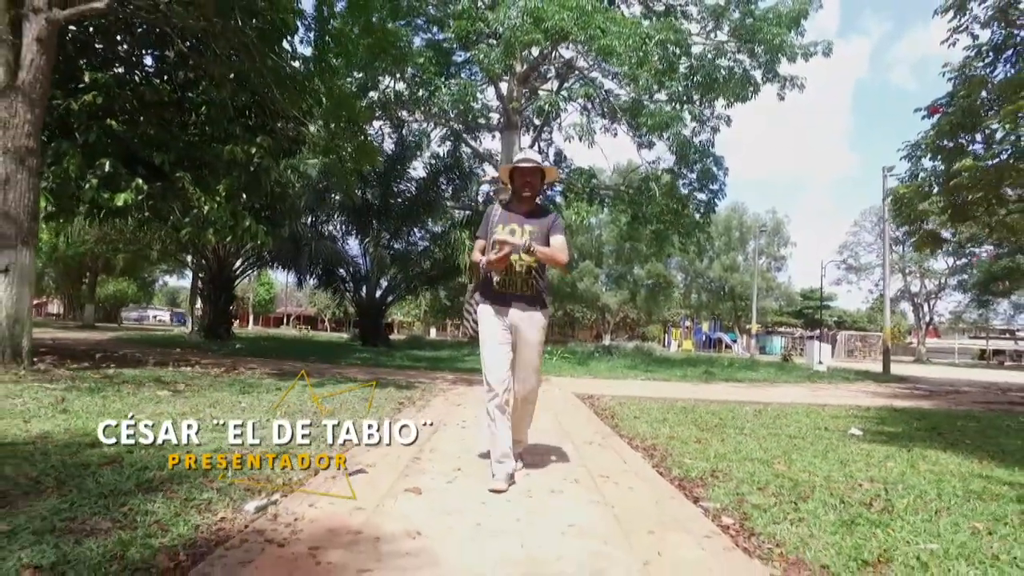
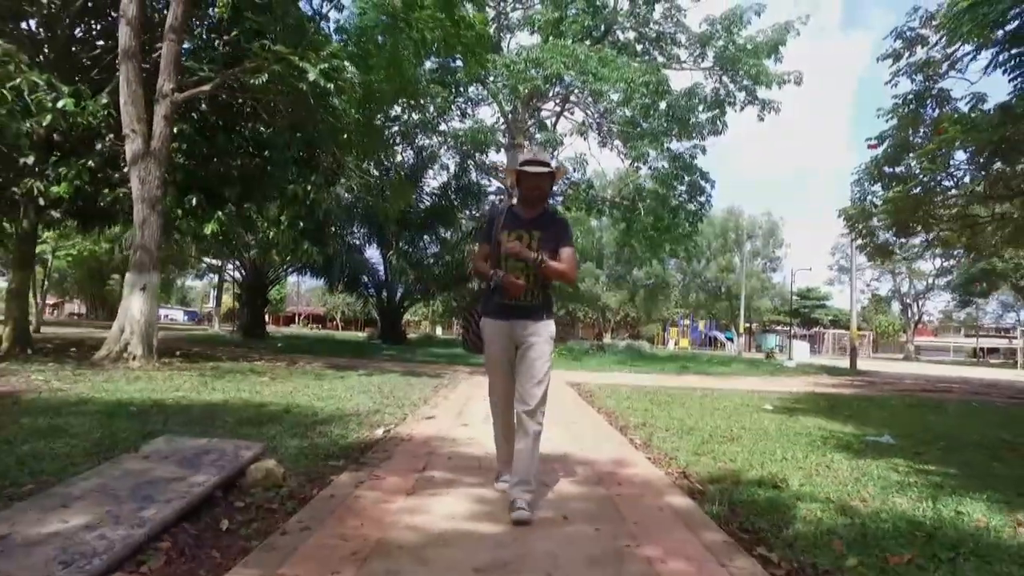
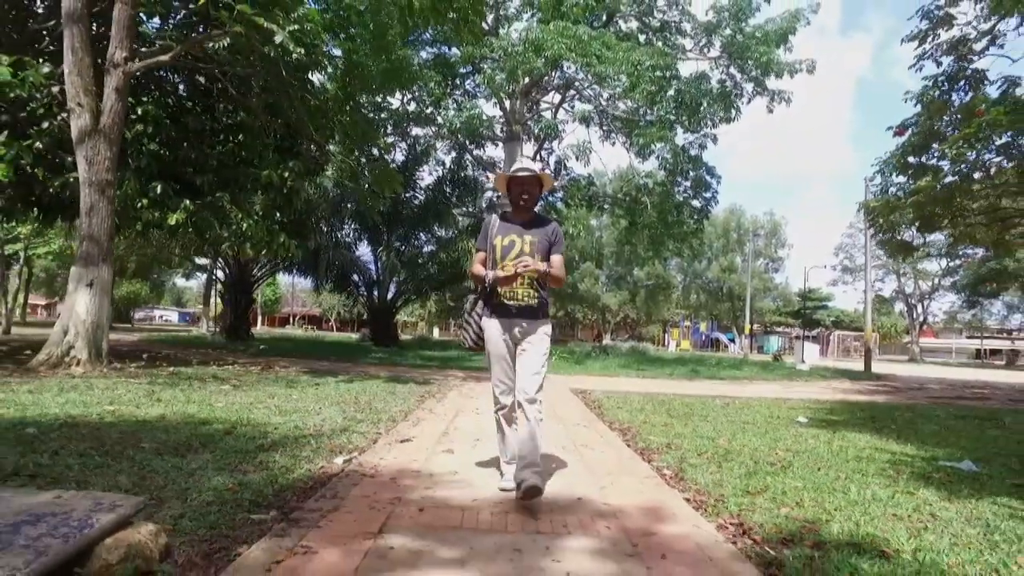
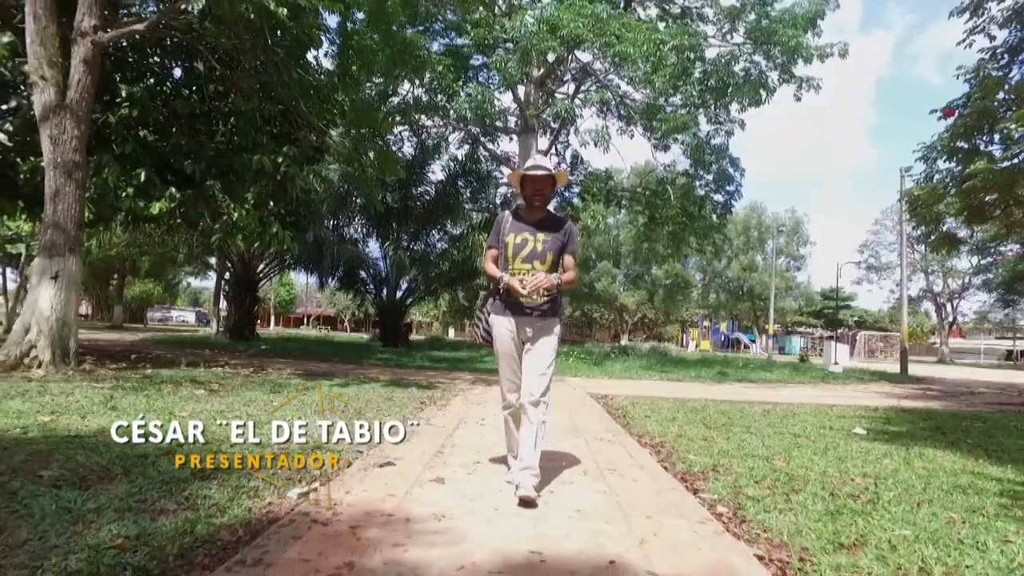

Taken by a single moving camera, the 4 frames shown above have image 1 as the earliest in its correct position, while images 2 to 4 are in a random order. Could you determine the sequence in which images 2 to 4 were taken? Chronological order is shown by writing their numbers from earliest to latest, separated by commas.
4, 3, 2
